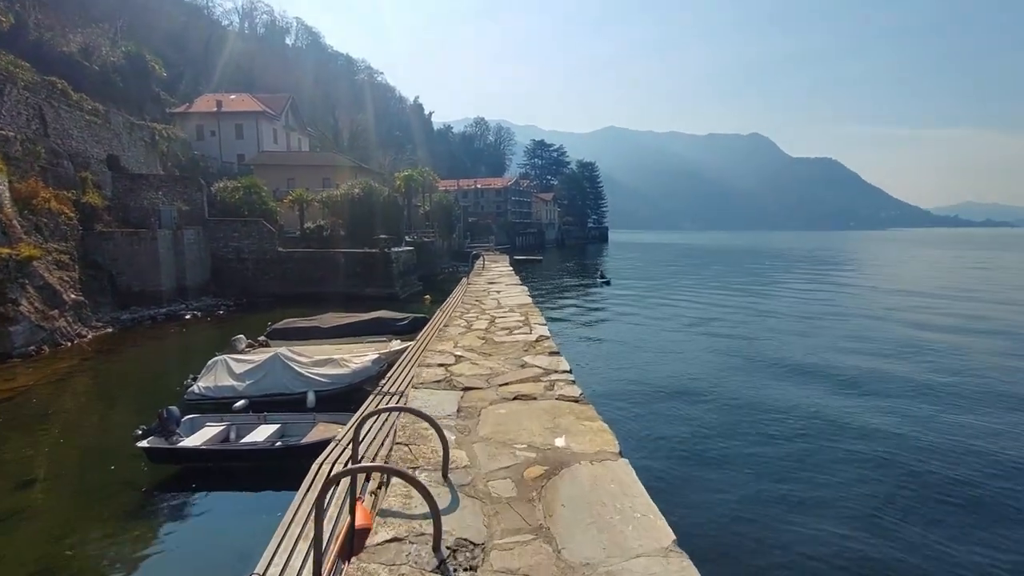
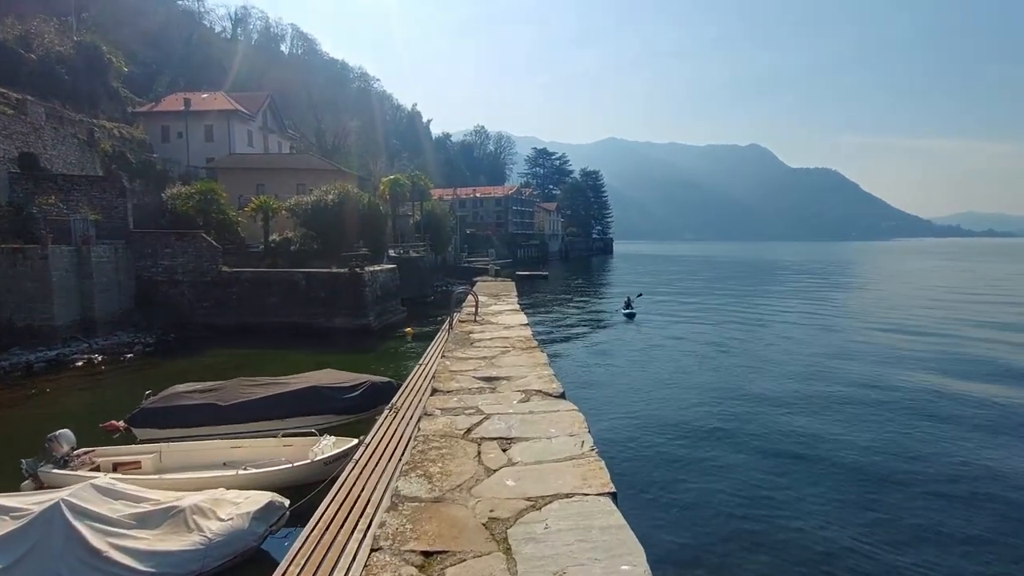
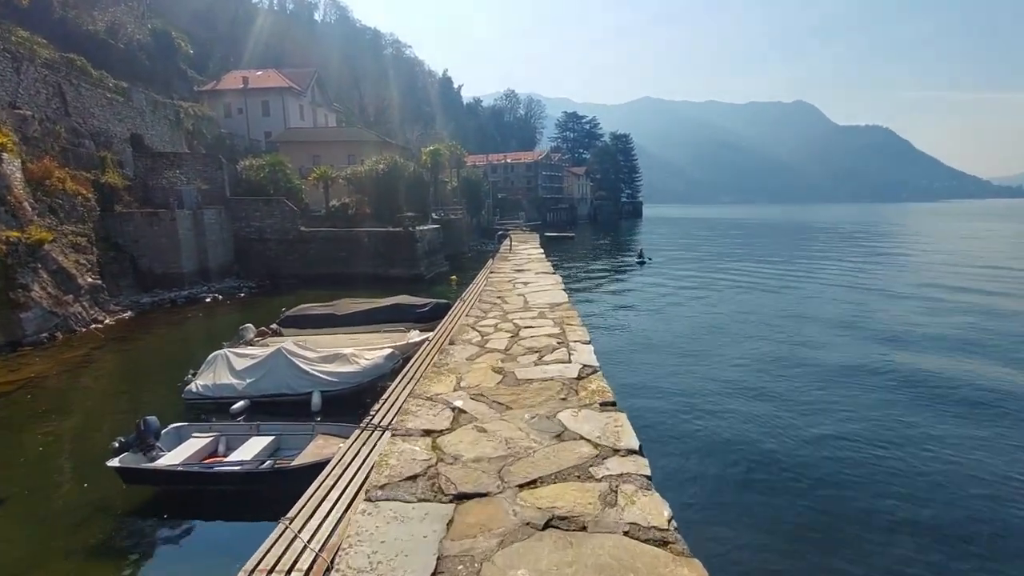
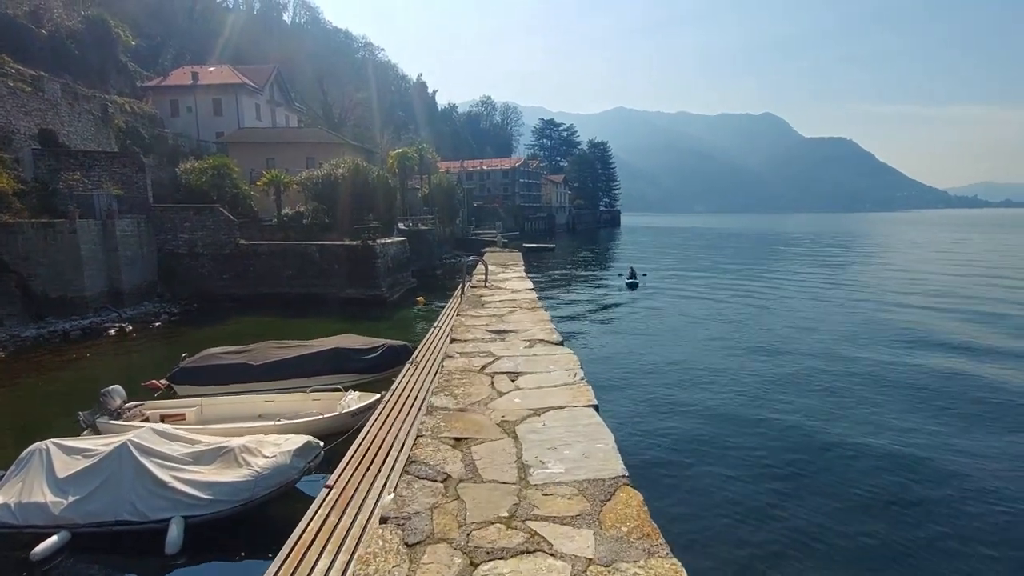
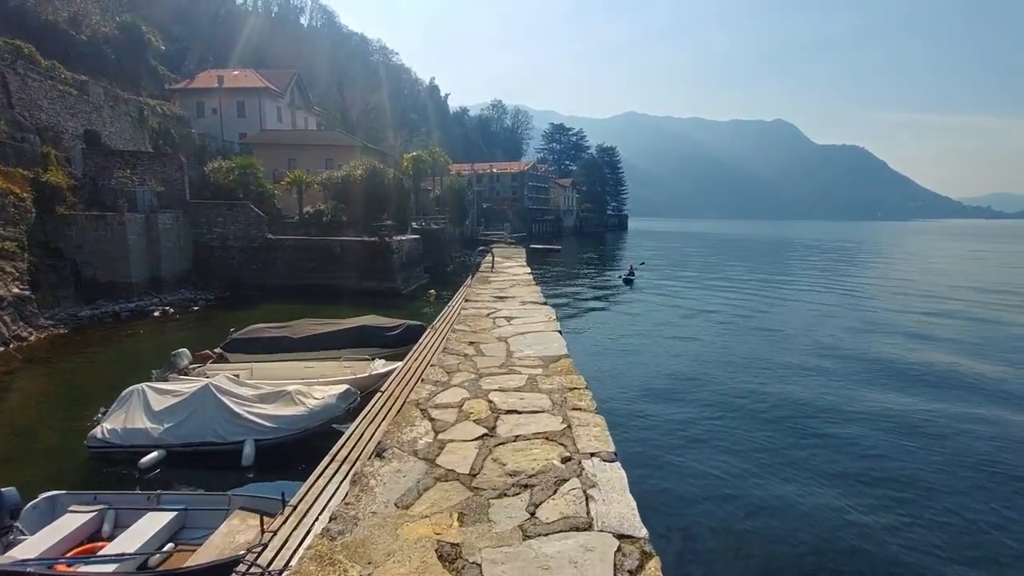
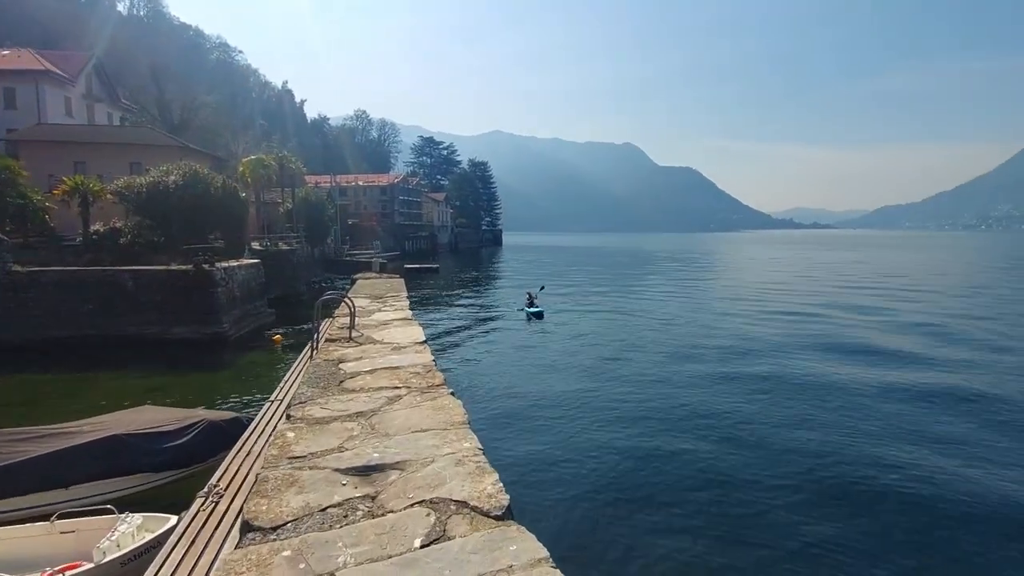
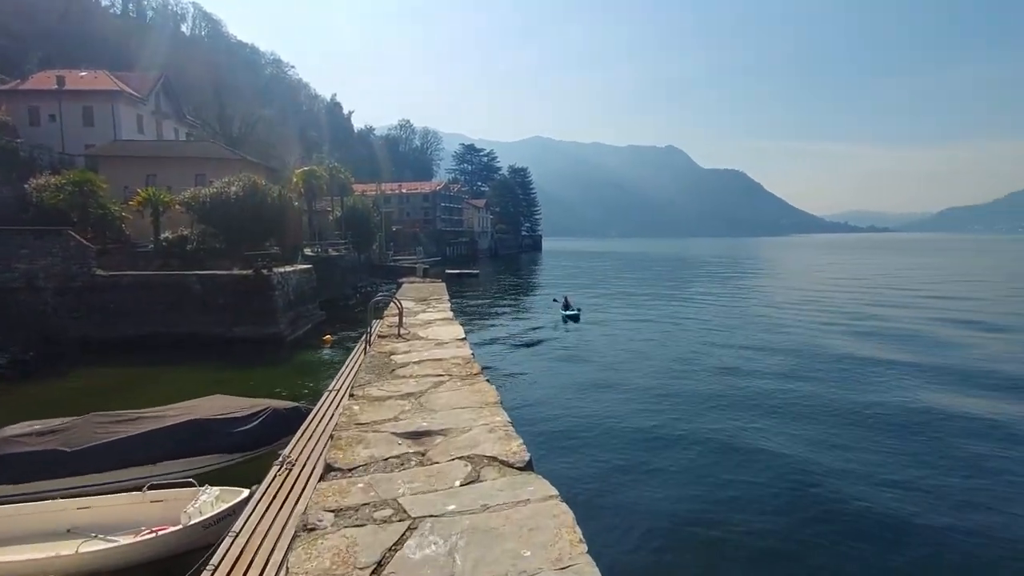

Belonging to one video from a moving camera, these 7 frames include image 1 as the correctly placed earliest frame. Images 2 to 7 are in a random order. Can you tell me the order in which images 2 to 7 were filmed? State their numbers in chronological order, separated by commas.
3, 5, 4, 2, 7, 6
